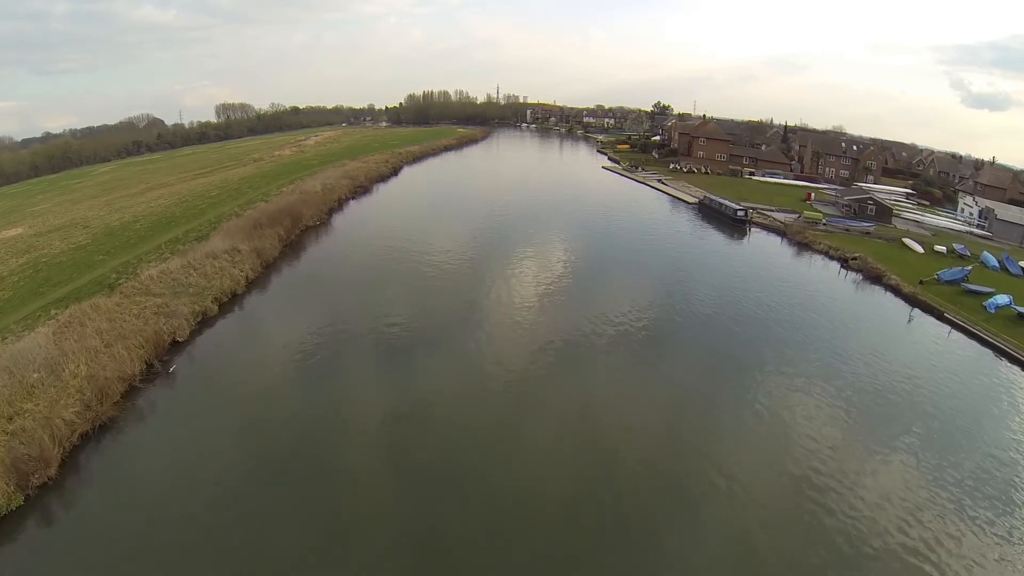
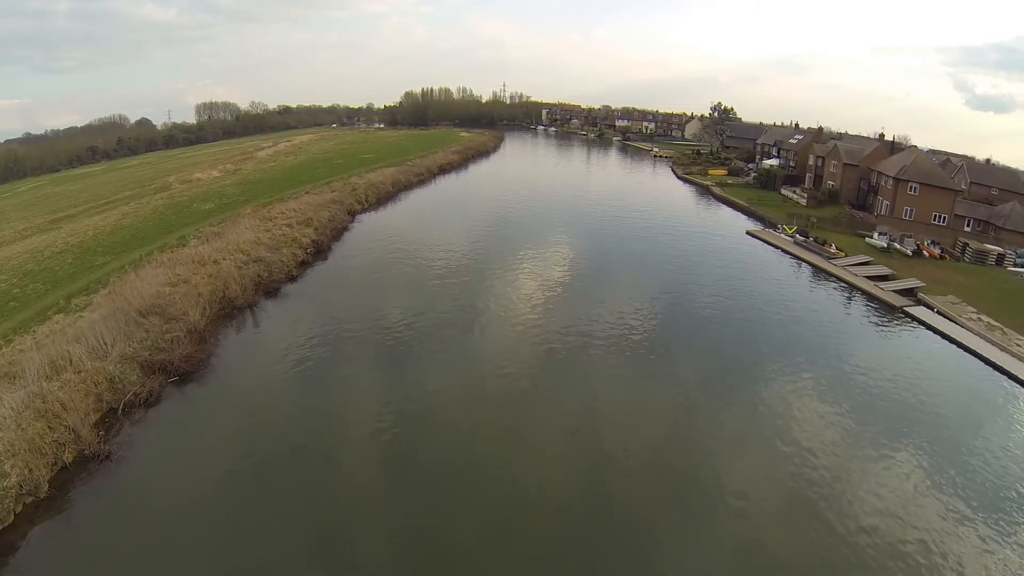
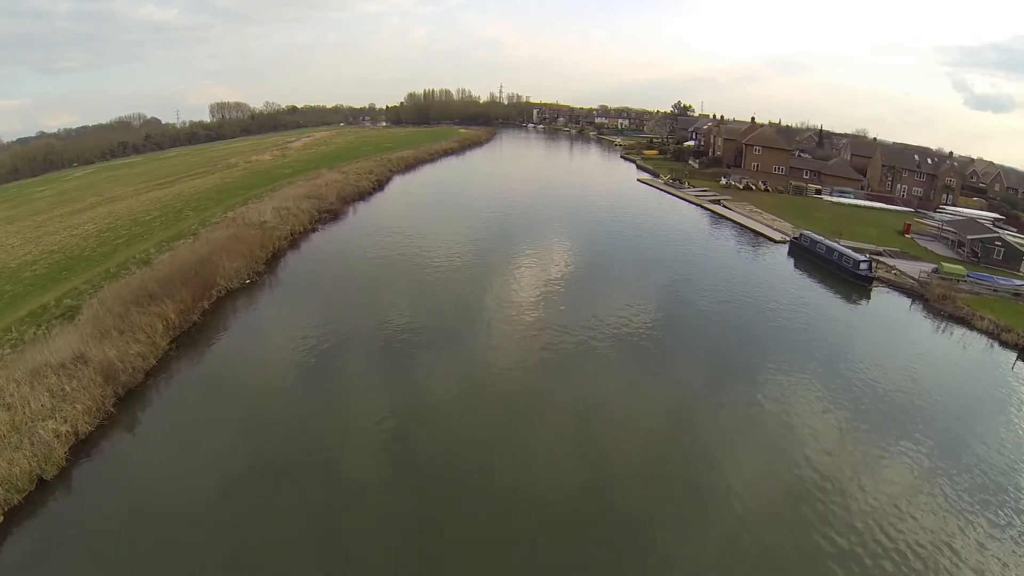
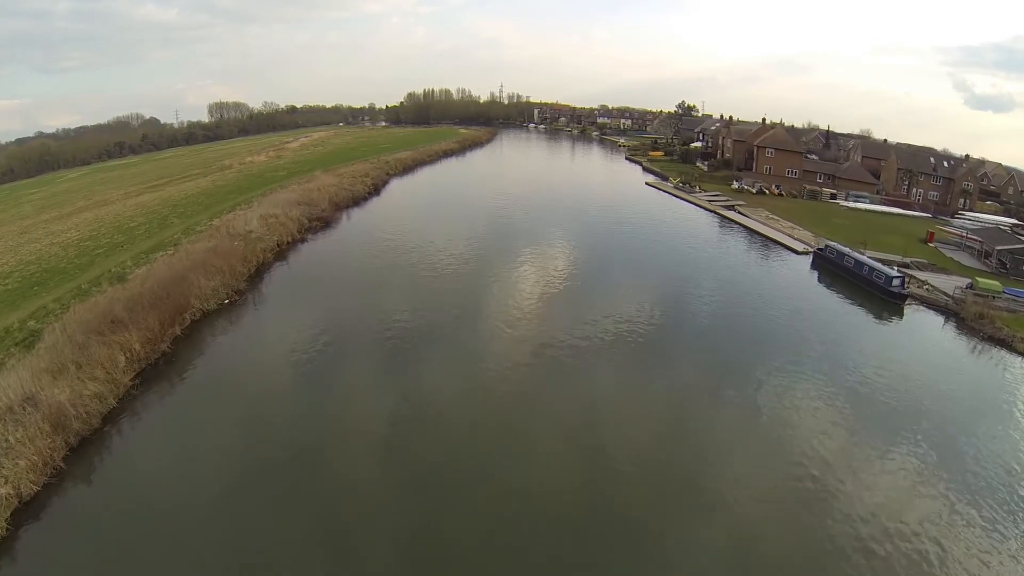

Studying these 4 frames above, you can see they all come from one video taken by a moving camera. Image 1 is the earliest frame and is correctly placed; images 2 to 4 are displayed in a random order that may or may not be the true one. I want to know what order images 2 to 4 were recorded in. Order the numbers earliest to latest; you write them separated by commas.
3, 4, 2
